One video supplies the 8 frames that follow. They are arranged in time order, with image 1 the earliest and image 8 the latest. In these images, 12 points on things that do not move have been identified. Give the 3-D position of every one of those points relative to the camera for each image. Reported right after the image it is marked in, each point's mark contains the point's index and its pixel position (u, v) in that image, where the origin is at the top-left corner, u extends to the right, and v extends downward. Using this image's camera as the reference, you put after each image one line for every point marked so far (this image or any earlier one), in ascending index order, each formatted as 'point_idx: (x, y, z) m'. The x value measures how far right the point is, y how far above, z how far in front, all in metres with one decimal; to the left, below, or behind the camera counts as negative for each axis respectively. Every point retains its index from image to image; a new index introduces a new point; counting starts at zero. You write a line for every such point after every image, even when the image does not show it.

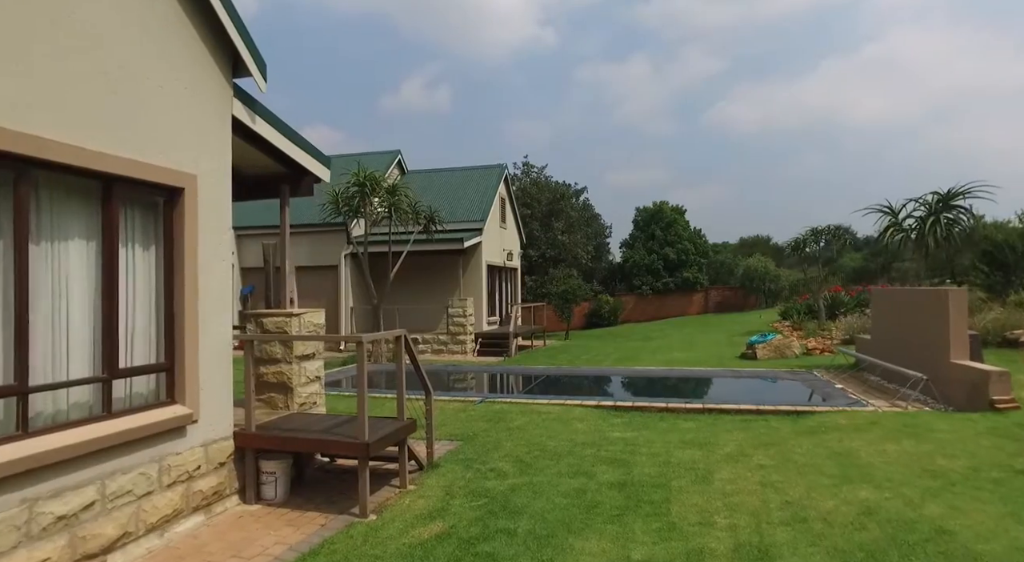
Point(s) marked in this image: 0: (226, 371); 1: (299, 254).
0: (-2.2, -0.7, +5.2) m
1: (-6.4, +0.8, +20.2) m
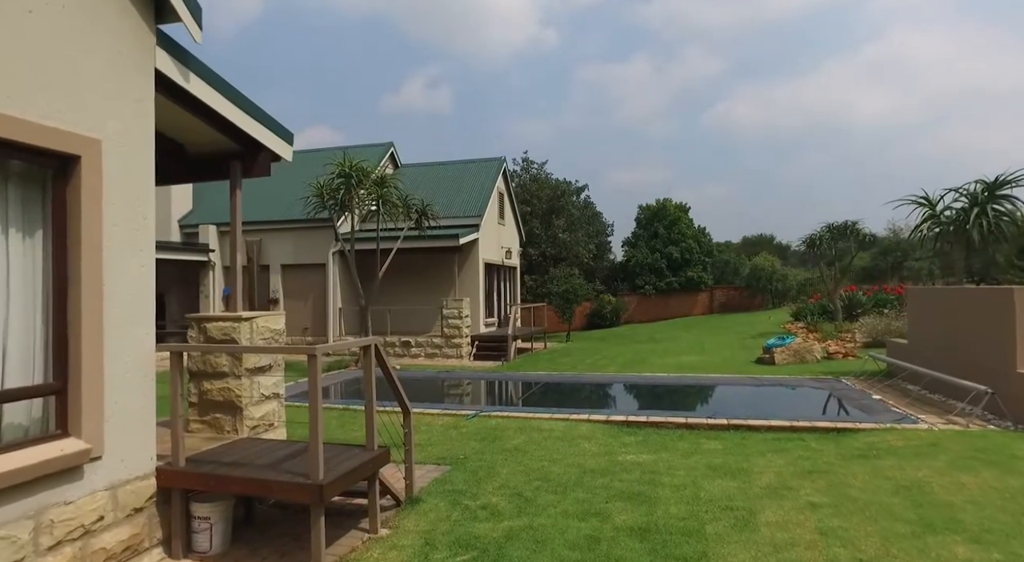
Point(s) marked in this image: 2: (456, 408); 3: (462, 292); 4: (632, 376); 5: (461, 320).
0: (-2.2, -0.7, +4.1) m
1: (-6.4, +0.8, +19.1) m
2: (-0.7, -1.8, +9.3) m
3: (-1.3, -0.3, +18.2) m
4: (+2.4, -1.9, +13.6) m
5: (-1.3, -1.0, +17.0) m
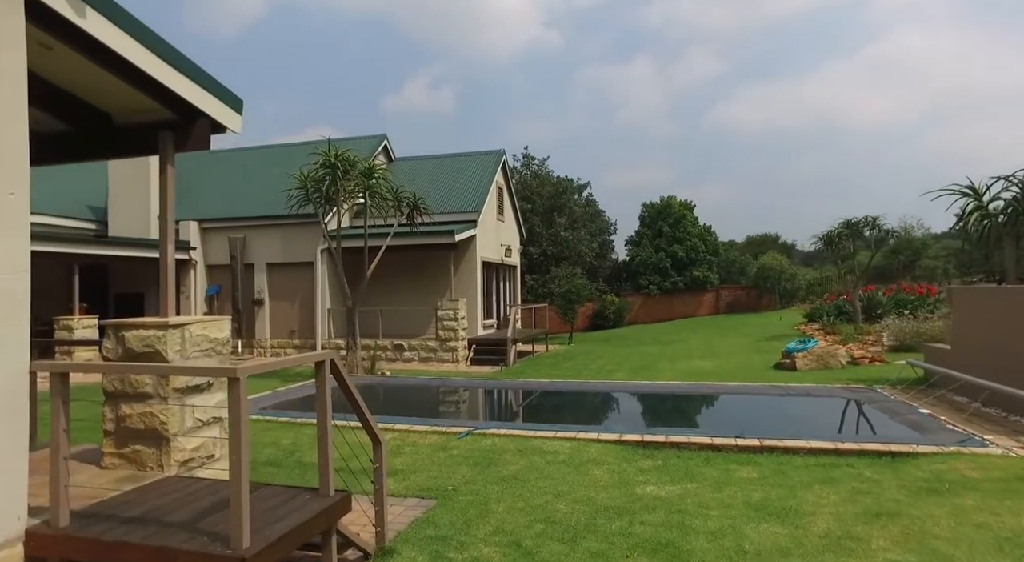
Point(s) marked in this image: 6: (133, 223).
0: (-2.3, -0.7, +3.0) m
1: (-6.4, +0.8, +18.0) m
2: (-0.8, -1.7, +8.3) m
3: (-1.3, -0.3, +17.1) m
4: (+2.4, -1.9, +12.5) m
5: (-1.3, -1.0, +15.9) m
6: (-11.1, +1.7, +19.7) m
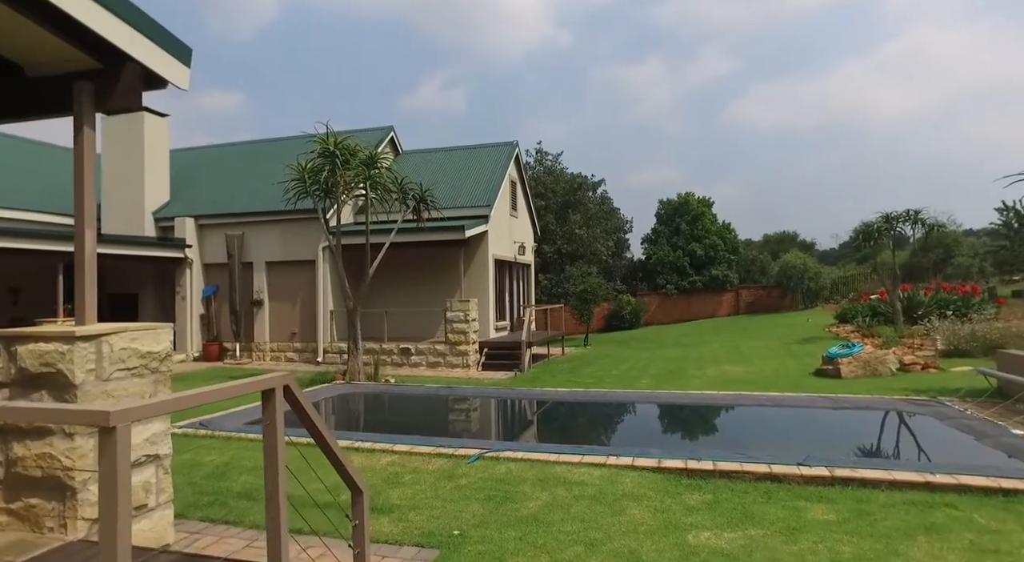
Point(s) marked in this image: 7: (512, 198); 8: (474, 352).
0: (-2.2, -0.6, +2.0) m
1: (-6.1, +0.8, +17.0) m
2: (-0.6, -1.7, +7.1) m
3: (-1.0, -0.3, +16.0) m
4: (+2.6, -1.9, +11.4) m
5: (-1.0, -1.0, +14.9) m
6: (-10.8, +1.7, +18.8) m
7: (0.0, +2.3, +19.0) m
8: (-0.9, -1.6, +15.2) m
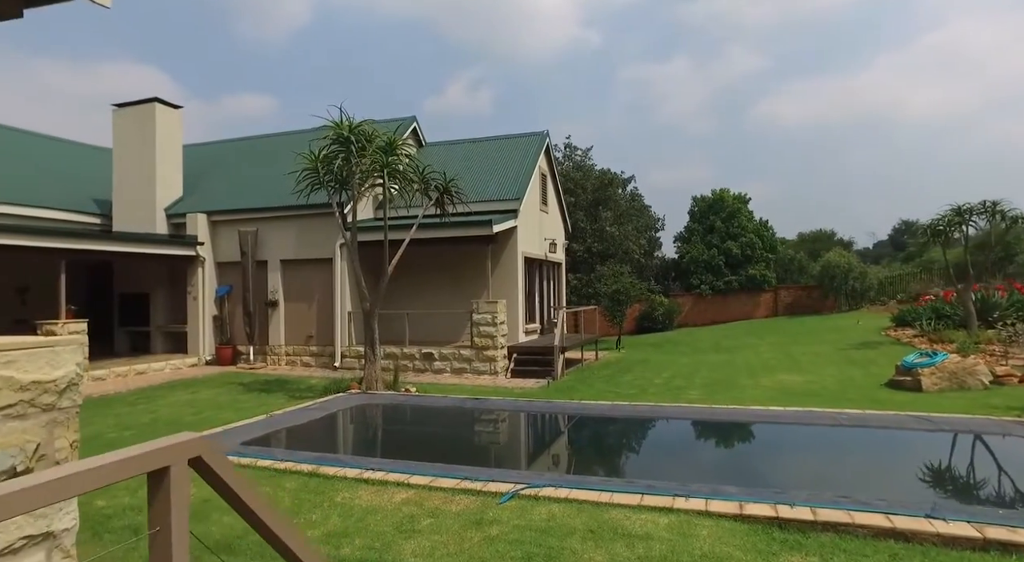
0: (-2.0, -0.6, +0.8) m
1: (-5.3, +0.9, +16.0) m
2: (-0.2, -1.7, +5.9) m
3: (-0.3, -0.3, +14.8) m
4: (+3.1, -1.9, +10.0) m
5: (-0.4, -0.9, +13.6) m
6: (-10.0, +1.7, +18.0) m
7: (+0.8, +2.3, +17.7) m
8: (-0.2, -1.6, +14.0) m
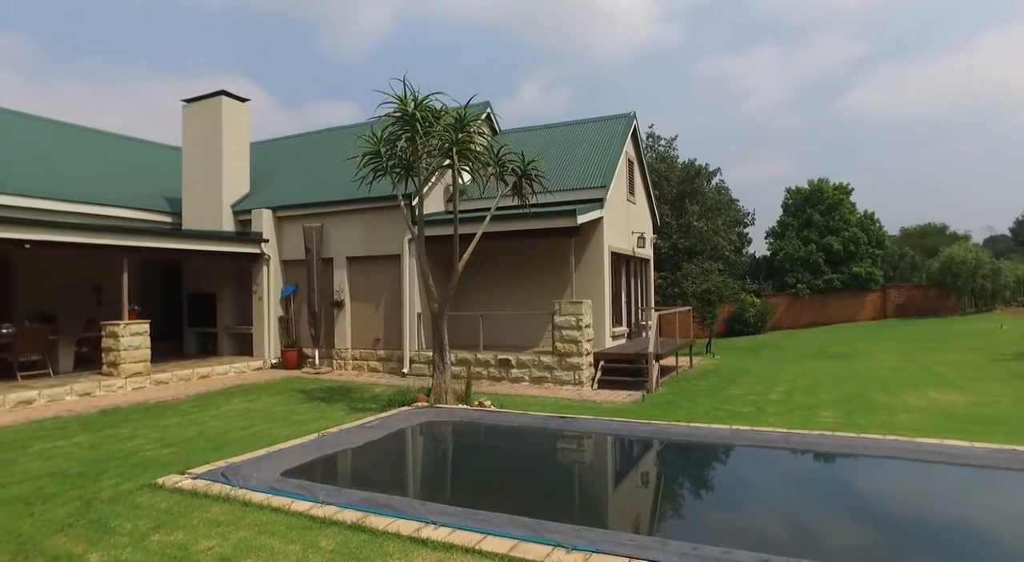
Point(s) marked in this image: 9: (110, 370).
0: (-1.9, -0.6, -0.6) m
1: (-3.5, +0.9, +14.9) m
2: (+0.5, -1.7, +4.3) m
3: (+1.3, -0.2, +13.2) m
4: (+4.2, -1.8, +8.0) m
5: (+1.2, -0.9, +12.0) m
6: (-7.9, +1.7, +17.3) m
7: (+2.7, +2.4, +15.9) m
8: (+1.4, -1.5, +12.3) m
9: (-8.1, -1.8, +13.6) m
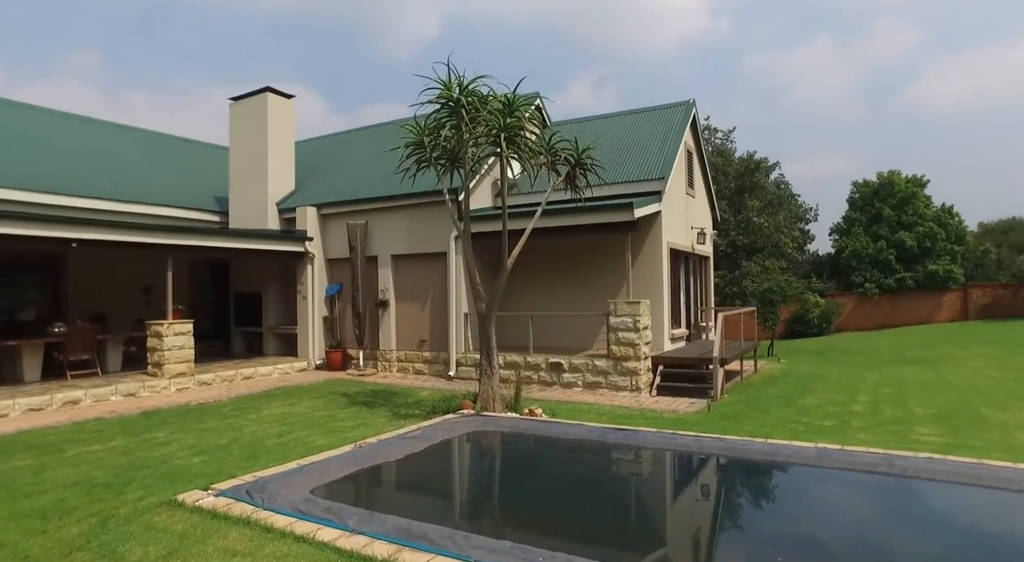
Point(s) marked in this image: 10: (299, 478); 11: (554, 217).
0: (-1.9, -0.6, -1.2) m
1: (-2.4, +0.9, +14.4) m
2: (+0.8, -1.6, +3.5) m
3: (+2.3, -0.2, +12.3) m
4: (+4.8, -1.8, +7.0) m
5: (+2.1, -0.9, +11.1) m
6: (-6.6, +1.7, +17.1) m
7: (+3.9, +2.4, +14.9) m
8: (+2.3, -1.5, +11.4) m
9: (-7.1, -1.8, +13.4) m
10: (-2.0, -1.9, +6.4) m
11: (+0.7, +1.1, +11.5) m
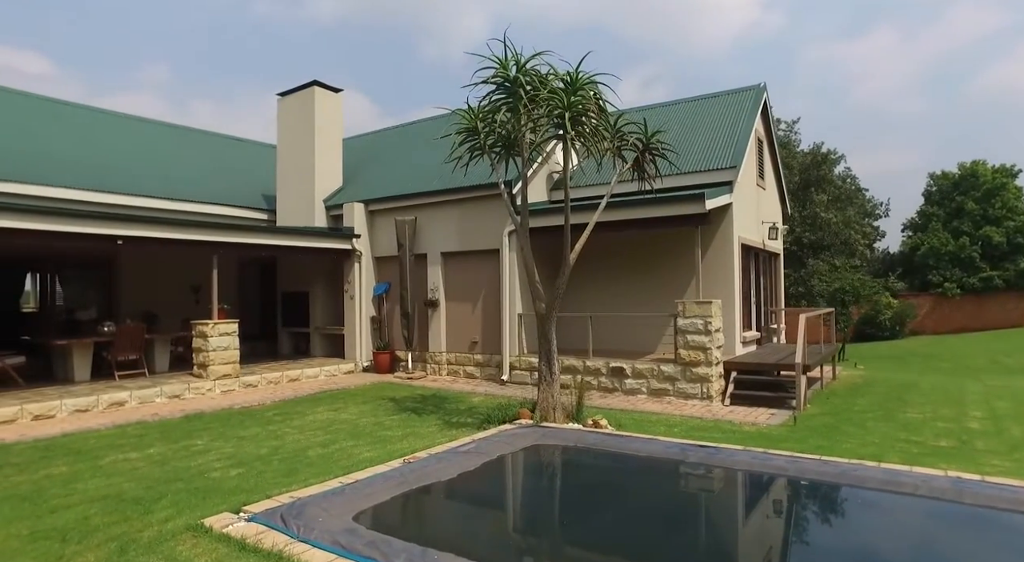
0: (-1.8, -0.5, -1.9) m
1: (-1.3, +0.9, +13.7) m
2: (+1.2, -1.6, +2.6) m
3: (+3.3, -0.2, +11.3) m
4: (+5.4, -1.8, +5.8) m
5: (+2.9, -0.8, +10.1) m
6: (-5.3, +1.7, +16.7) m
7: (+5.0, +2.4, +13.8) m
8: (+3.2, -1.5, +10.4) m
9: (-6.0, -1.7, +13.0) m
10: (-1.4, -1.8, +5.7) m
11: (+1.6, +1.1, +10.6) m
